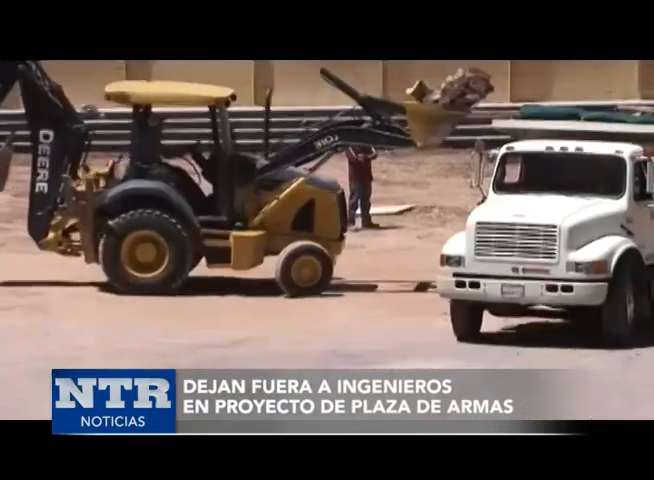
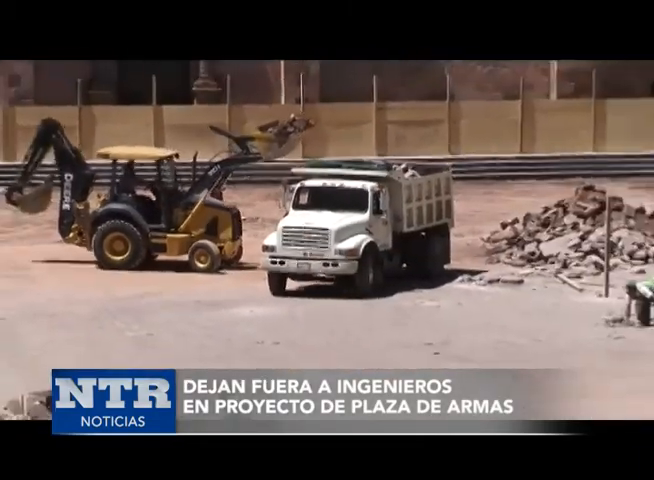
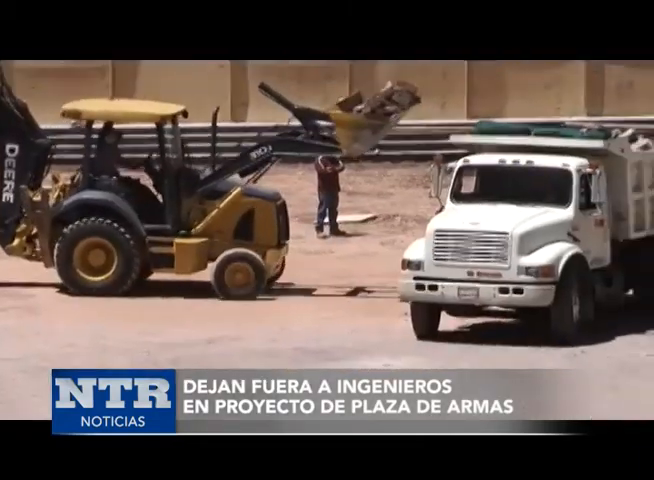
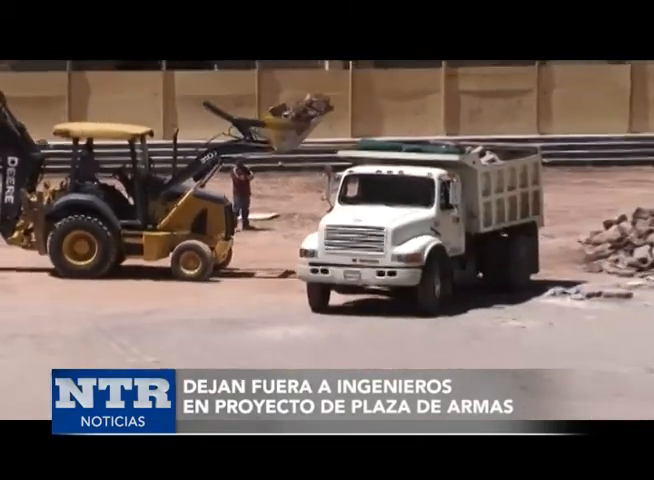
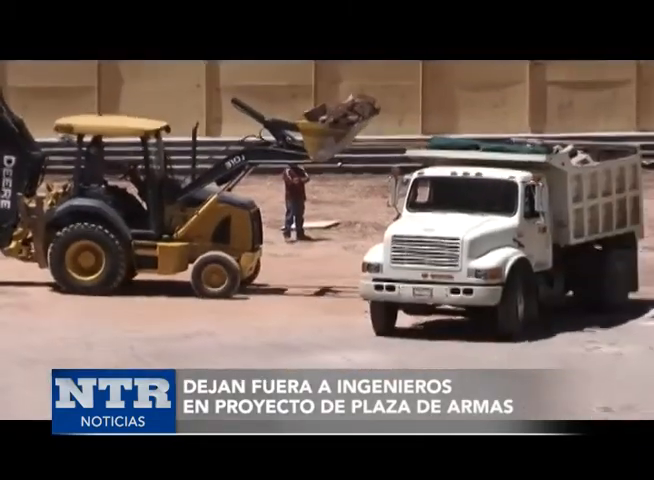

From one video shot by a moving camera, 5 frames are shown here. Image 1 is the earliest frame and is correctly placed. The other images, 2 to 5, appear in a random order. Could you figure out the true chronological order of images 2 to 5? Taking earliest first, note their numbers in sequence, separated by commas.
3, 5, 4, 2
